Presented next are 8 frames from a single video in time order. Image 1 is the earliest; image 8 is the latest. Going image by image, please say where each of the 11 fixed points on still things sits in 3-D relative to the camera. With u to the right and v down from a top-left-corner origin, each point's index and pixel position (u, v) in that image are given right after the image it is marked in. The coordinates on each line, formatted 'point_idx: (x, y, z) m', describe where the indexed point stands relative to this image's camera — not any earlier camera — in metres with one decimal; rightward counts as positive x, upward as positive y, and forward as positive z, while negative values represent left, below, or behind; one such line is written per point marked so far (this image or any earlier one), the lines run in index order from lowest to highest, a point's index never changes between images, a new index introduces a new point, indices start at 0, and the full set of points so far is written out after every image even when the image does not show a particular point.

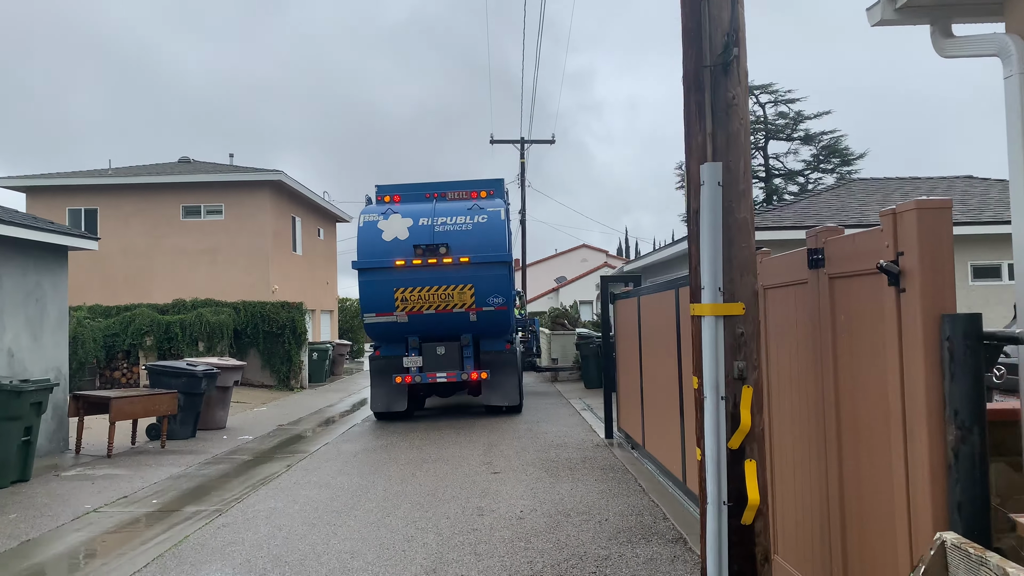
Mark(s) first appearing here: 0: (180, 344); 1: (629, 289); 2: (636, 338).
0: (-7.0, -1.2, +17.1) m
1: (+1.3, 0.0, +8.8) m
2: (+1.2, -0.5, +8.2) m
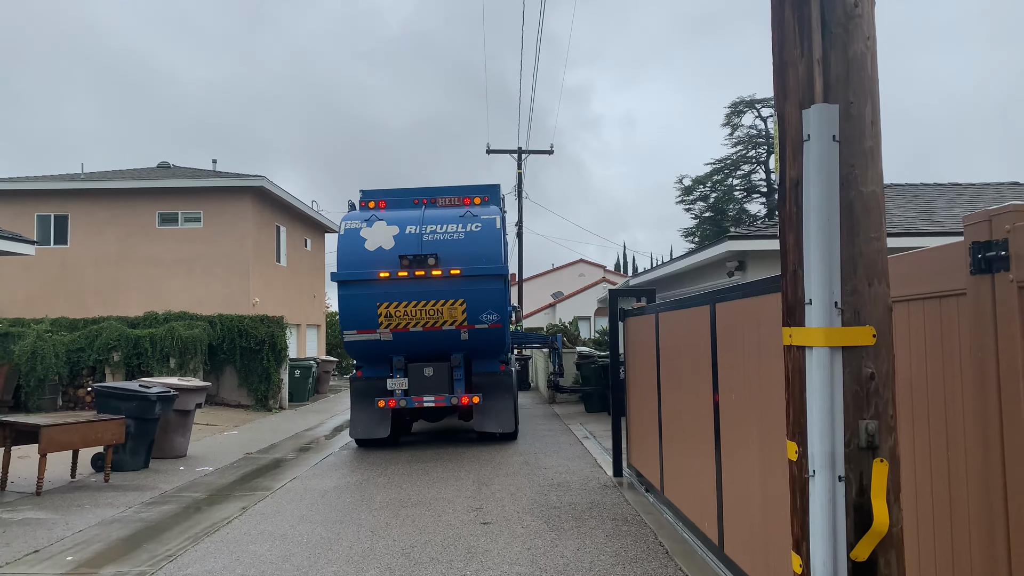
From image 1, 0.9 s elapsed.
0: (-7.1, -1.4, +15.9) m
1: (+1.2, -0.2, +7.7) m
2: (+1.2, -0.6, +7.0) m
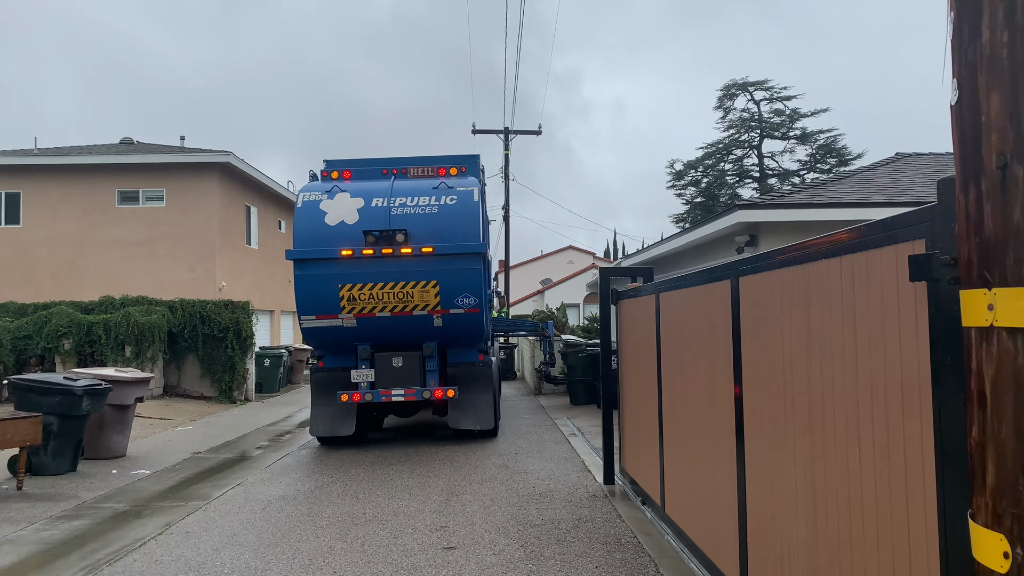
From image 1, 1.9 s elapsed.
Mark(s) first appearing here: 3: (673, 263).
0: (-7.4, -1.1, +14.7) m
1: (+1.0, 0.0, +6.6) m
2: (+1.0, -0.5, +5.9) m
3: (+2.3, +0.3, +11.6) m
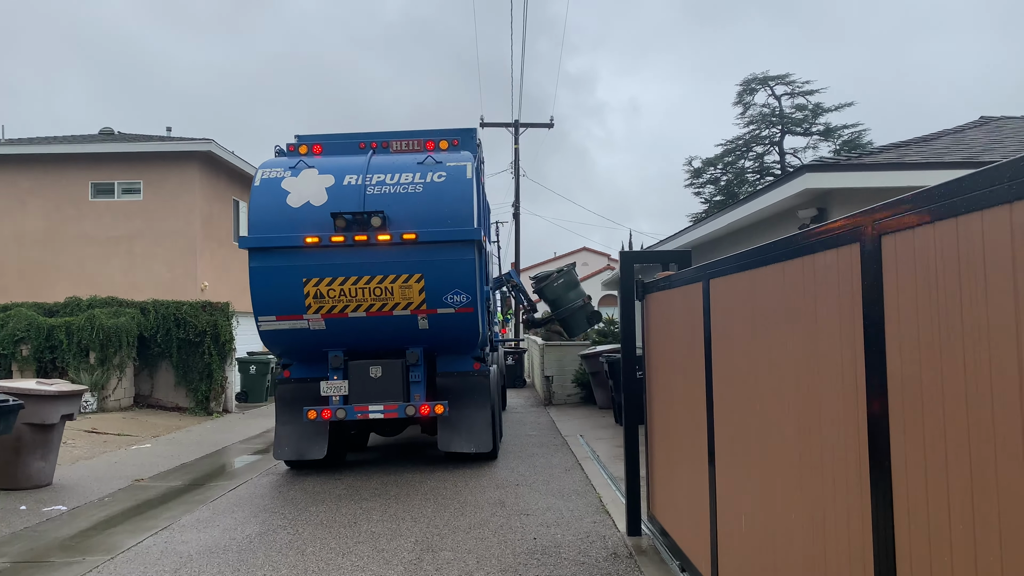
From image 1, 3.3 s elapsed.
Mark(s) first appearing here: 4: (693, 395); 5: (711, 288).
0: (-7.3, -1.1, +13.2) m
1: (+1.0, +0.1, +5.0) m
2: (+1.0, -0.4, +4.3) m
3: (+2.3, +0.4, +10.0) m
4: (+1.0, -0.6, +4.3) m
5: (+0.9, 0.0, +3.8) m
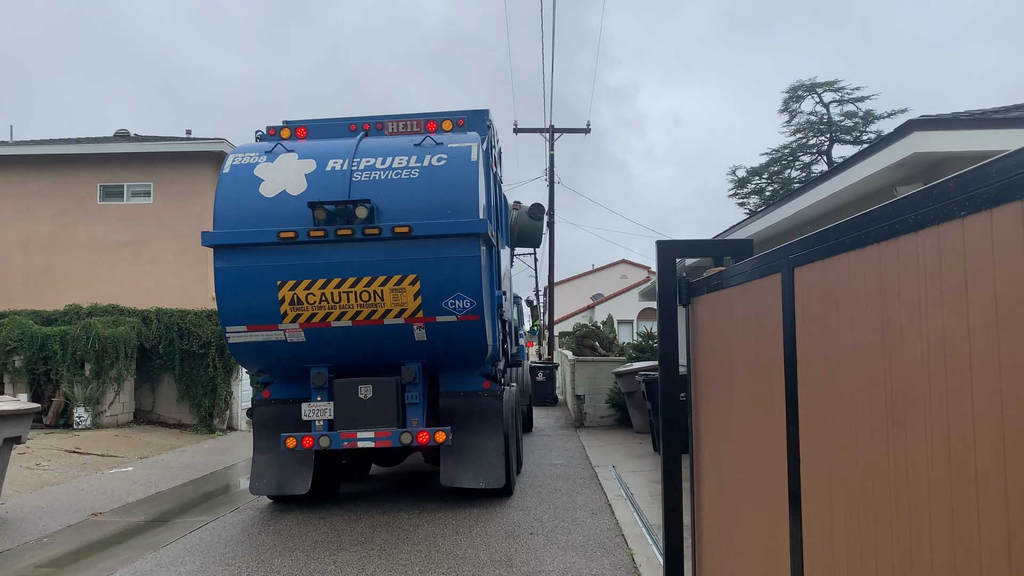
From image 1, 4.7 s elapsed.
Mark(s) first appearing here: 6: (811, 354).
0: (-6.9, -1.2, +12.3) m
1: (+1.0, +0.1, +3.7) m
2: (+0.9, -0.4, +3.0) m
3: (+2.6, +0.3, +8.6) m
4: (+0.9, -0.6, +3.0) m
5: (+0.9, 0.0, +2.5) m
6: (+0.9, -0.2, +2.3) m
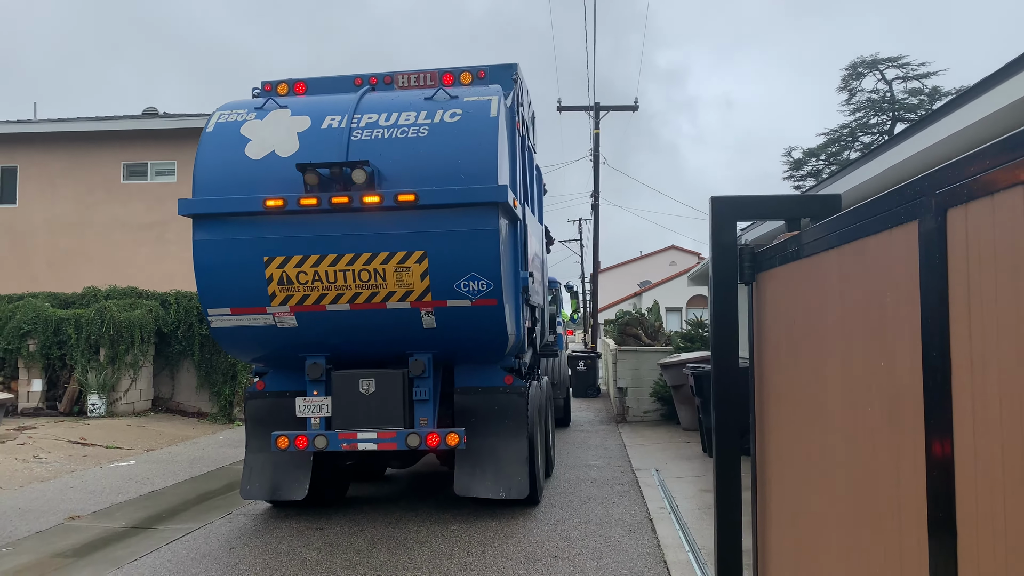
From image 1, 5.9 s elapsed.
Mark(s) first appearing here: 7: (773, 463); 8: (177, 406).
0: (-6.4, -0.9, +11.8) m
1: (+1.0, +0.2, +2.7) m
2: (+0.9, -0.3, +2.0) m
3: (+2.8, +0.4, +7.5) m
4: (+0.9, -0.5, +2.0) m
5: (+0.8, +0.1, +1.5) m
6: (+0.8, -0.1, +1.4) m
7: (+1.0, -0.7, +3.1) m
8: (-5.3, -1.9, +12.8) m
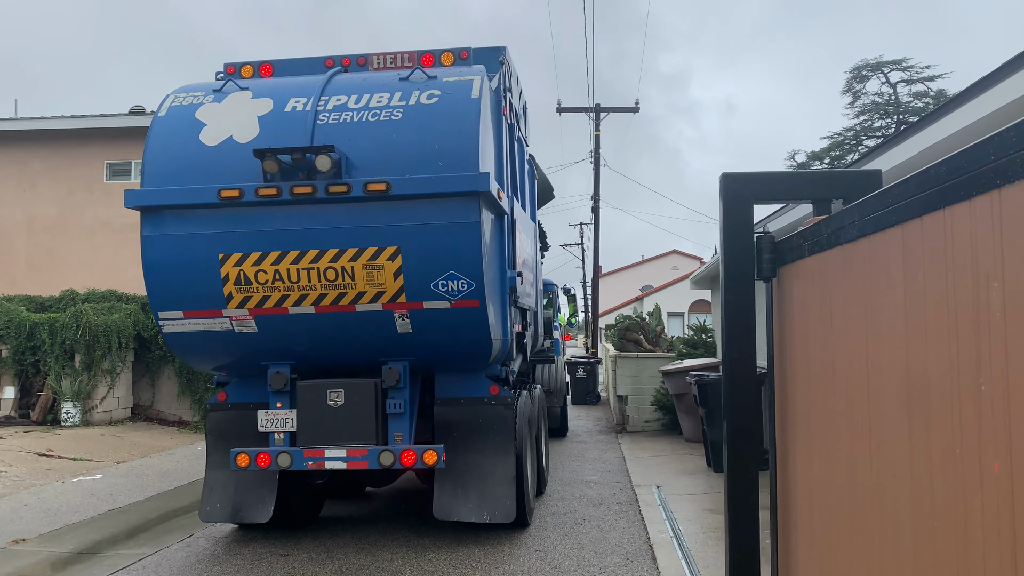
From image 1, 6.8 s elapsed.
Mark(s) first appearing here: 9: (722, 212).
0: (-6.4, -1.0, +11.2) m
1: (+0.9, +0.2, +2.1) m
2: (+0.8, -0.3, +1.5) m
3: (+2.8, +0.4, +6.9) m
4: (+0.8, -0.5, +1.4) m
5: (+0.7, +0.1, +1.0) m
6: (+0.7, -0.1, +0.8) m
7: (+0.9, -0.7, +2.5) m
8: (-5.4, -1.9, +12.2) m
9: (+0.7, +0.2, +2.6) m
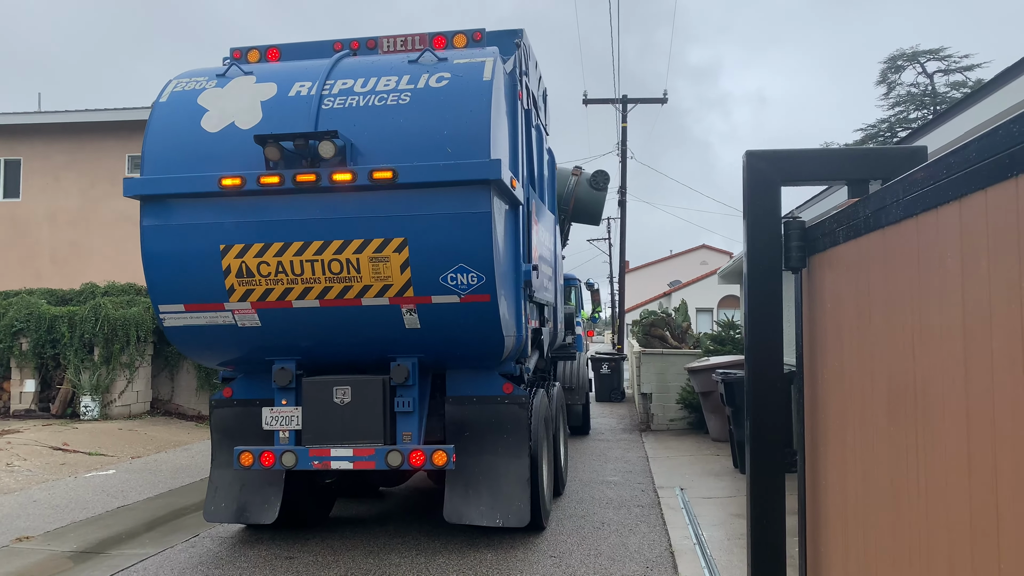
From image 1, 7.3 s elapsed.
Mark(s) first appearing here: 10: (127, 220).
0: (-6.2, -0.9, +11.2) m
1: (+0.8, +0.2, +1.9) m
2: (+0.7, -0.3, +1.2) m
3: (+2.9, +0.5, +6.6) m
4: (+0.7, -0.4, +1.2) m
5: (+0.7, +0.1, +0.7) m
6: (+0.6, -0.1, +0.5) m
7: (+0.9, -0.6, +2.3) m
8: (-5.0, -1.8, +12.2) m
9: (+0.7, +0.3, +2.3) m
10: (-7.0, +1.2, +14.7) m
